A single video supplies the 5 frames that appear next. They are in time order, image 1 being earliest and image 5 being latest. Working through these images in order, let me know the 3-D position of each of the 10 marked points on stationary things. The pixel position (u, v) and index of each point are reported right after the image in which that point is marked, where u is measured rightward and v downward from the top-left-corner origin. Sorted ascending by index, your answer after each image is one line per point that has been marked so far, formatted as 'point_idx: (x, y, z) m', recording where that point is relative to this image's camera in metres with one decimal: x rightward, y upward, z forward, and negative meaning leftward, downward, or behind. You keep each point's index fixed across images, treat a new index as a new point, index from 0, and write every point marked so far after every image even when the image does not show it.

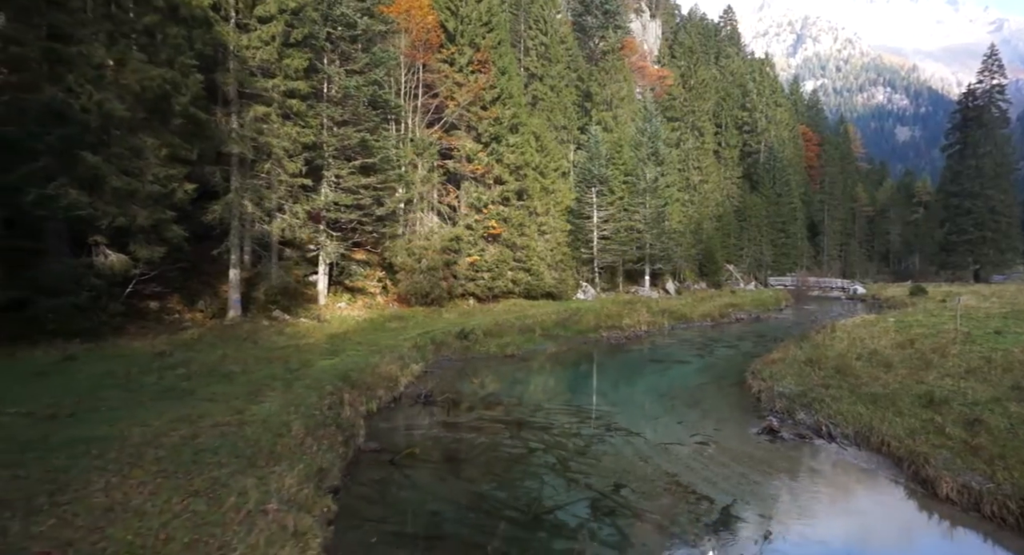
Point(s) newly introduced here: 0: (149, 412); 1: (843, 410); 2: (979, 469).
0: (-6.8, -2.5, +11.9) m
1: (+8.0, -3.2, +15.1) m
2: (+8.0, -3.3, +10.7) m
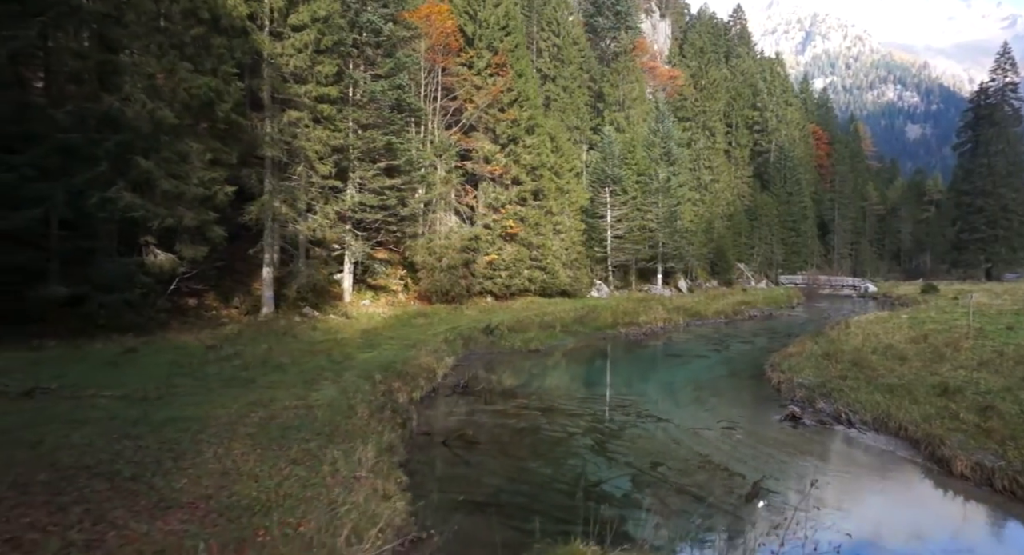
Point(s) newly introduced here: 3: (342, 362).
0: (-5.9, -2.4, +12.9) m
1: (+8.9, -3.1, +16.0) m
2: (+8.9, -3.2, +11.6) m
3: (-4.9, -2.4, +18.2) m
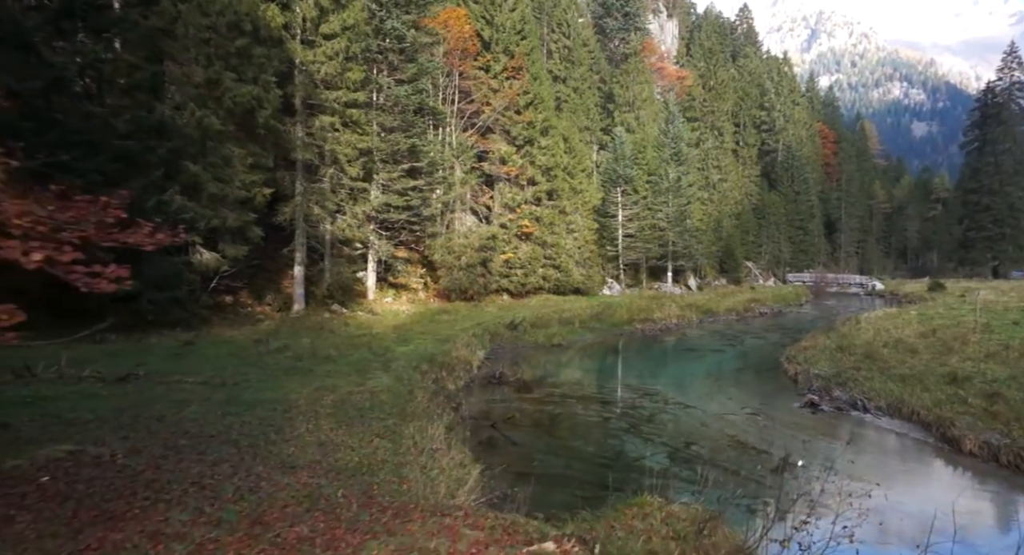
0: (-5.0, -2.3, +14.1) m
1: (+9.9, -3.0, +17.1) m
2: (+9.8, -3.1, +12.7) m
3: (-3.9, -2.4, +19.4) m
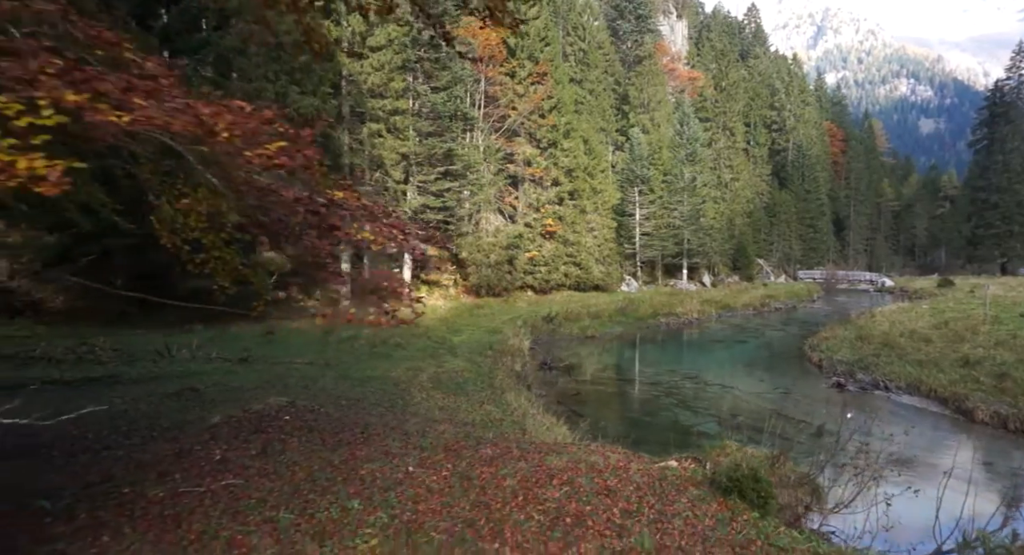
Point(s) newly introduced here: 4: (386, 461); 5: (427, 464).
0: (-3.3, -2.2, +16.0) m
1: (+11.5, -2.8, +18.9) m
2: (+11.4, -2.9, +14.5) m
3: (-2.3, -2.2, +21.3) m
4: (-1.4, -2.0, +7.0) m
5: (-0.9, -2.1, +7.0) m
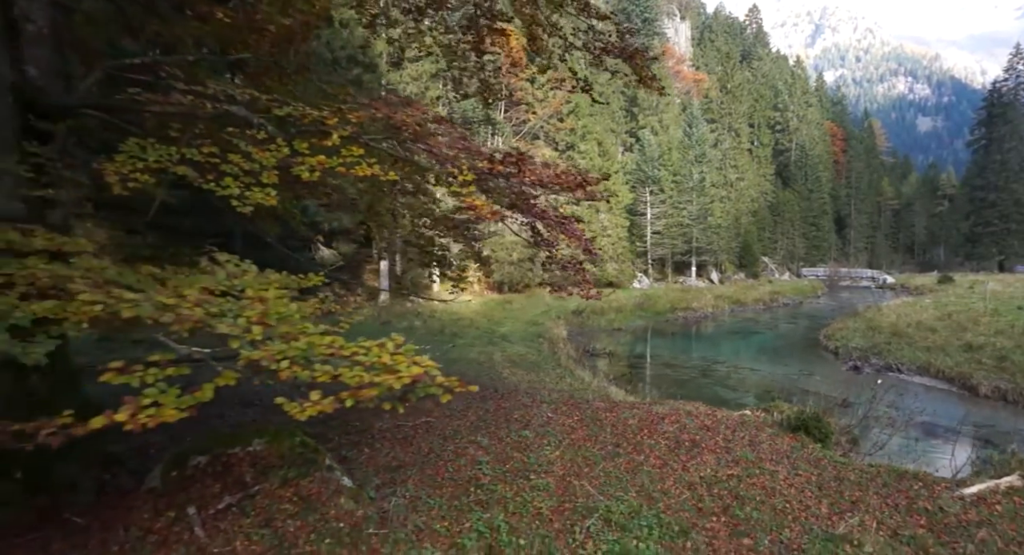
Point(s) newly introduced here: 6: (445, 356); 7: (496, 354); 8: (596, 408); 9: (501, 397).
0: (-1.7, -2.0, +18.1) m
1: (+13.1, -2.6, +20.9) m
2: (+13.0, -2.7, +16.6) m
3: (-0.7, -2.0, +23.4) m
4: (+0.2, -1.9, +9.0) m
5: (+0.7, -1.9, +9.0) m
6: (-1.6, -2.0, +15.5) m
7: (-0.5, -2.1, +16.6) m
8: (+1.2, -1.9, +9.3) m
9: (-0.2, -1.8, +9.7) m
